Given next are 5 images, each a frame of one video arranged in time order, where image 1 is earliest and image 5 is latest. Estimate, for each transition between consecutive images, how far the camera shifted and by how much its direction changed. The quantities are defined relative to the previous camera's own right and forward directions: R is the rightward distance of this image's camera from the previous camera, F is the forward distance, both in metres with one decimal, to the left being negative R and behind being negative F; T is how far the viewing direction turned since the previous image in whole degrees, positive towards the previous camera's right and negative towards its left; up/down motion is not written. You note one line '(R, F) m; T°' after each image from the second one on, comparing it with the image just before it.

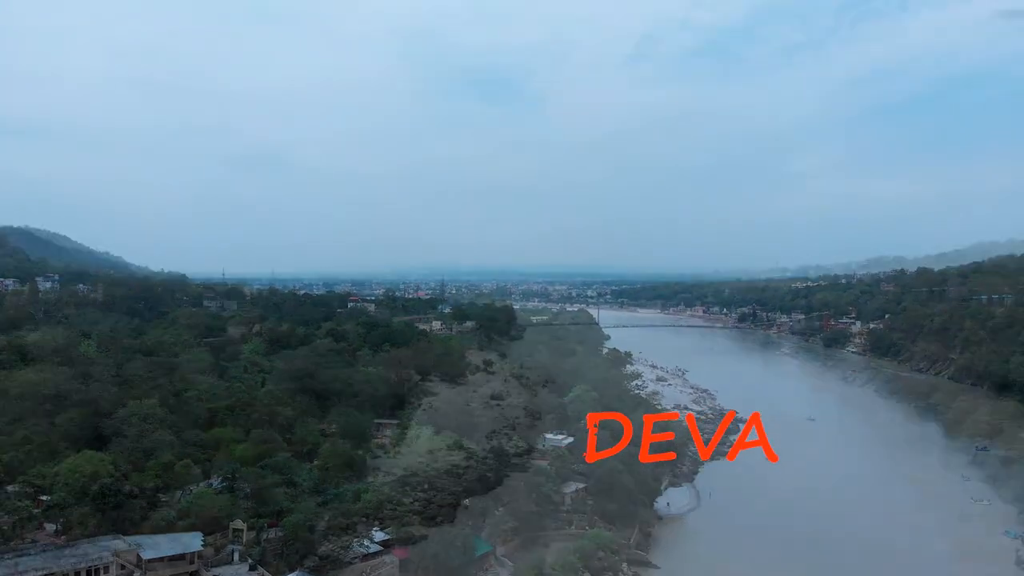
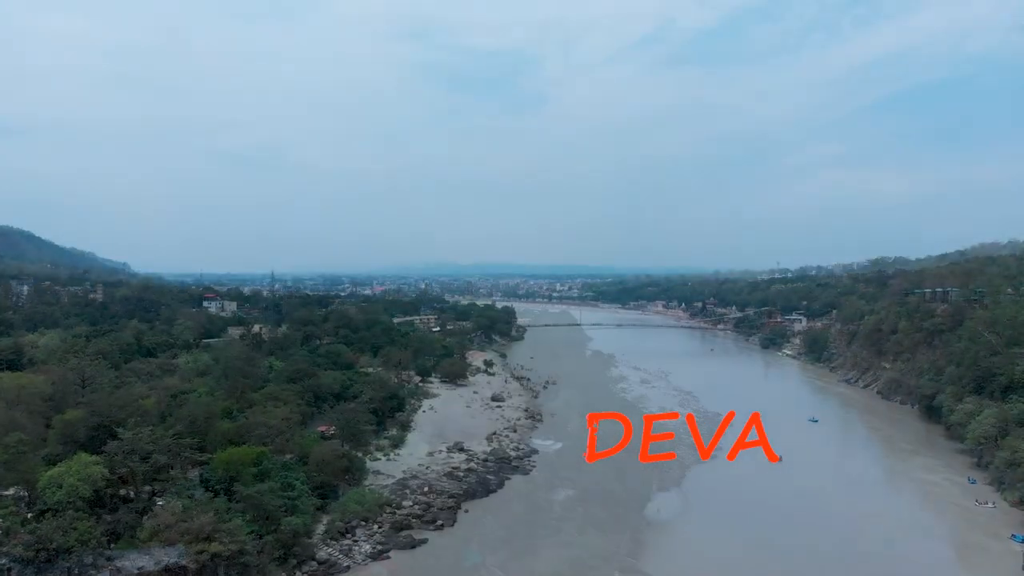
(-0.1, +0.1) m; +2°
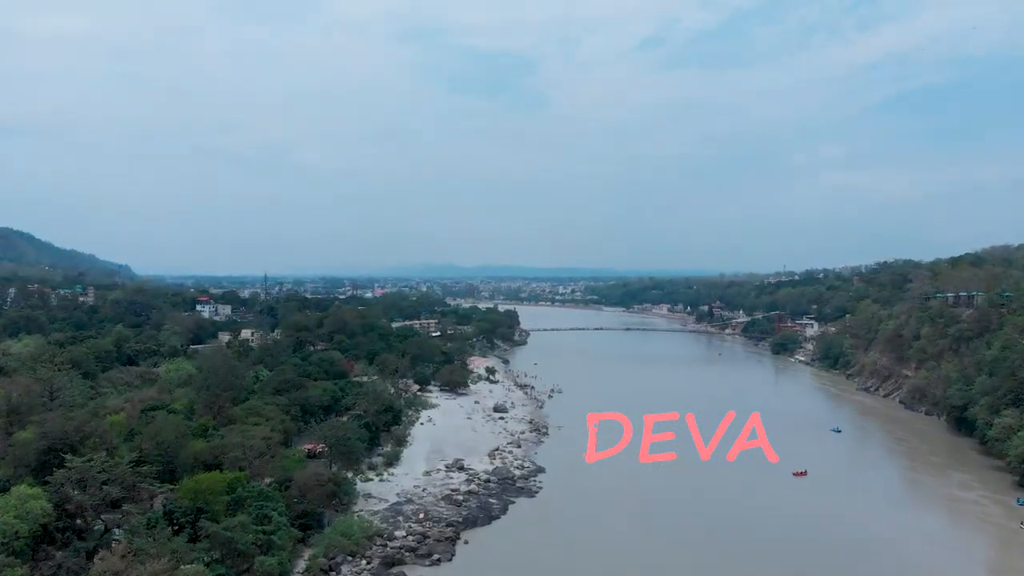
(0.0, +1.1) m; 0°
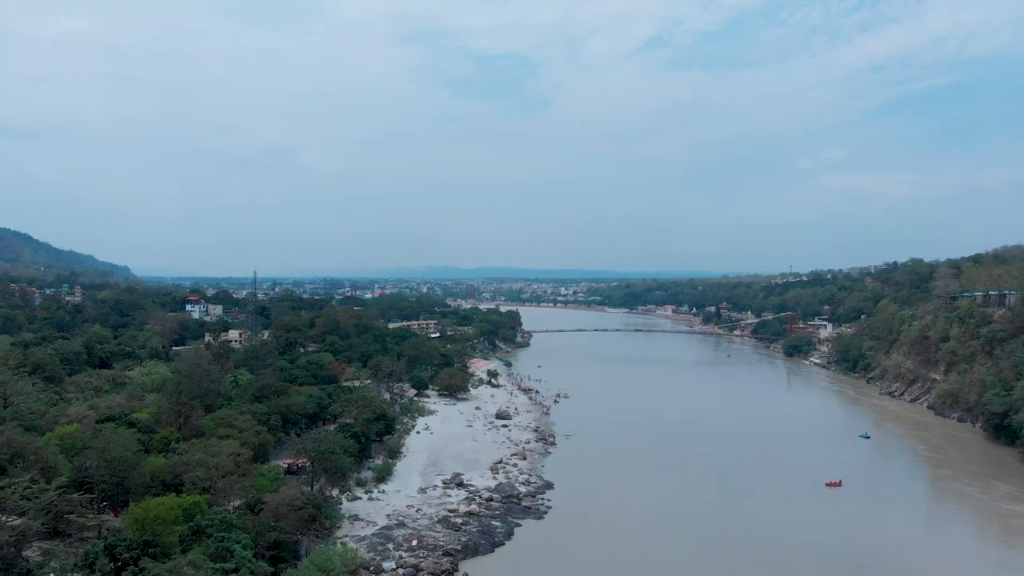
(-0.1, +1.4) m; 0°
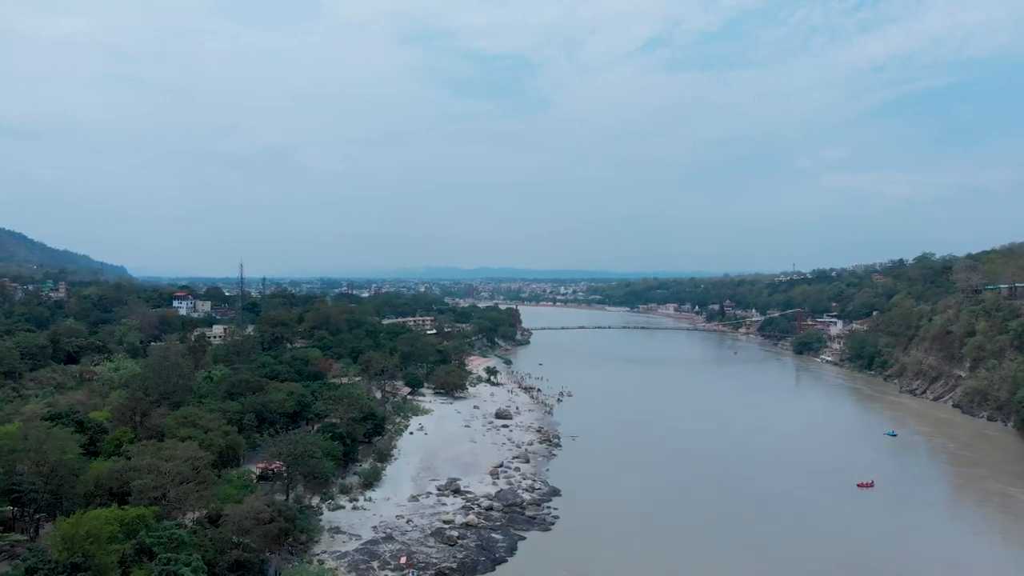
(0.0, +1.2) m; 0°
